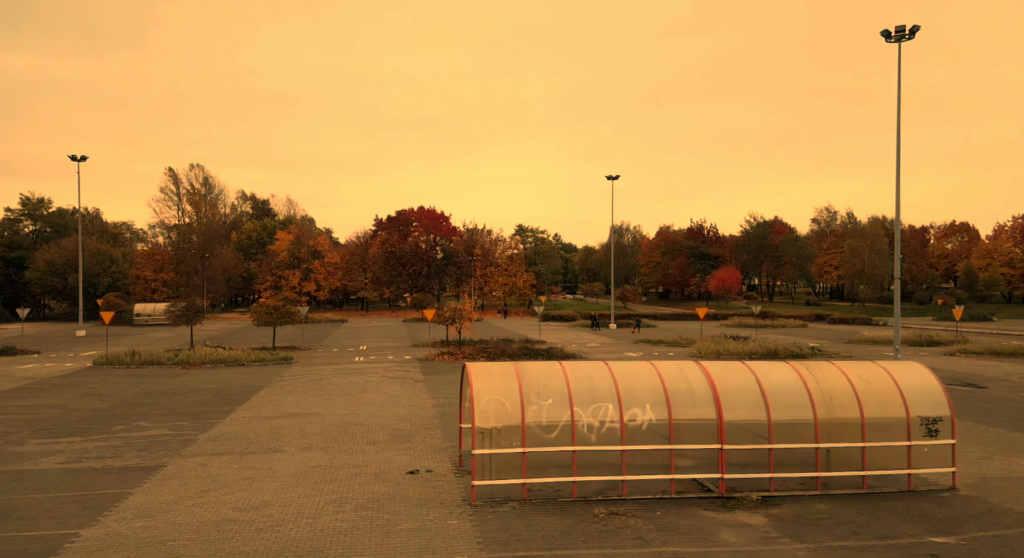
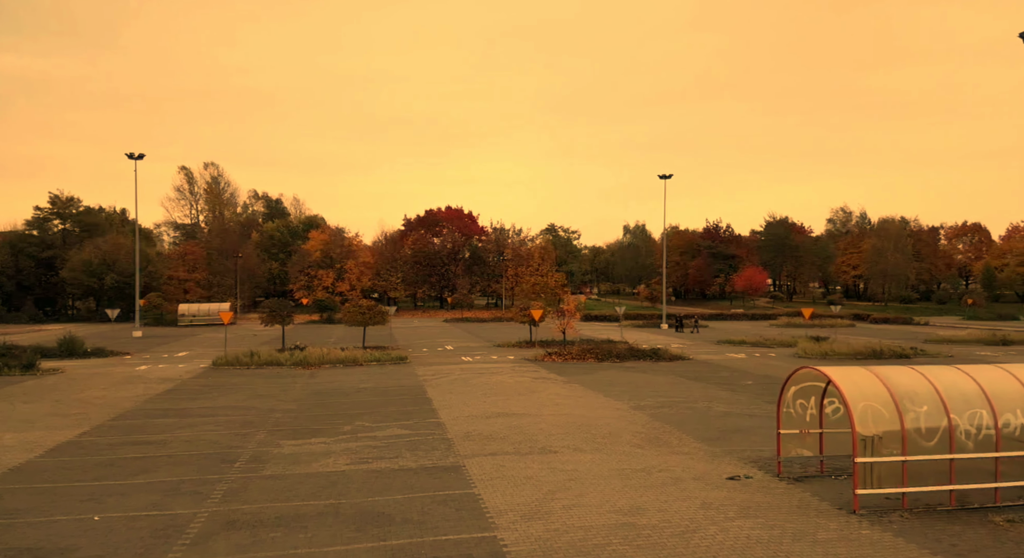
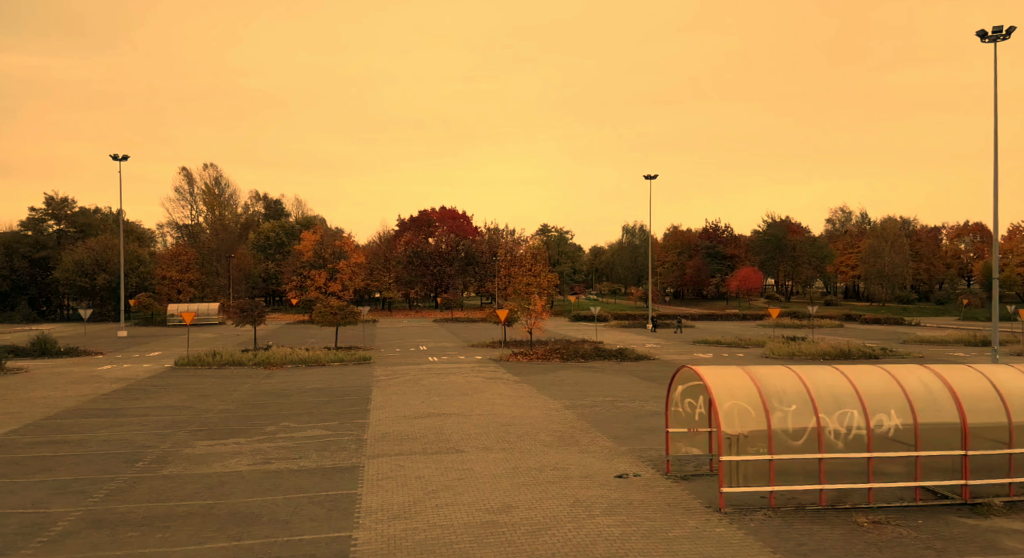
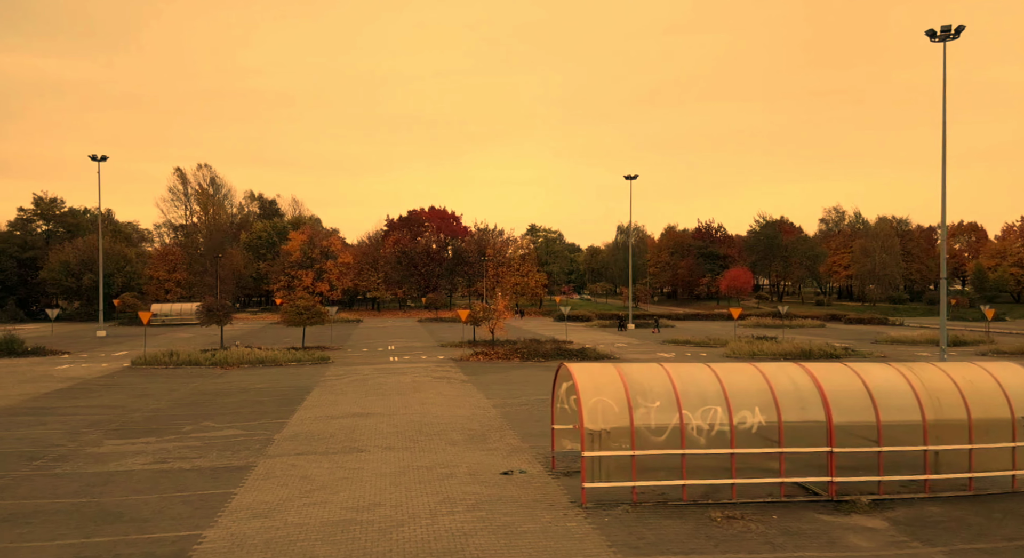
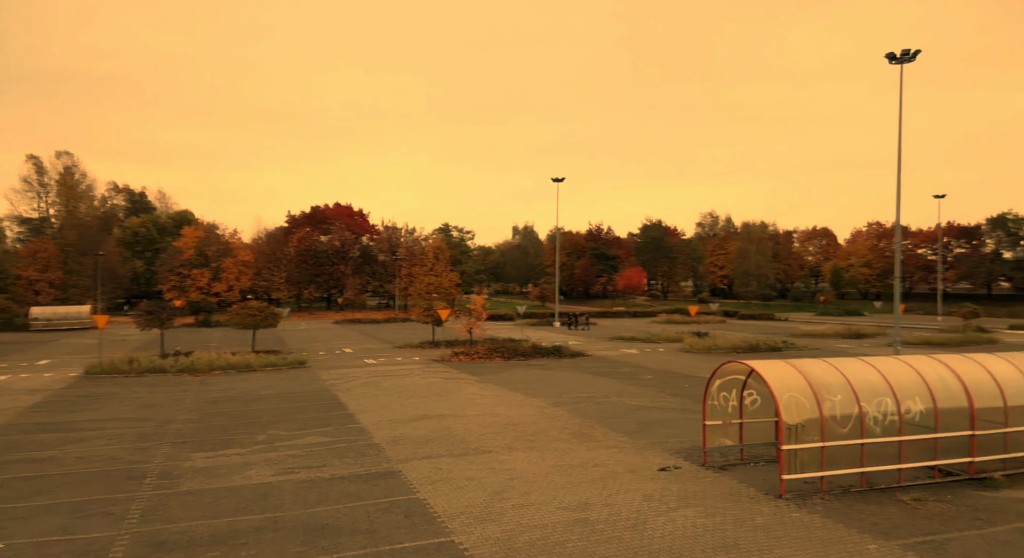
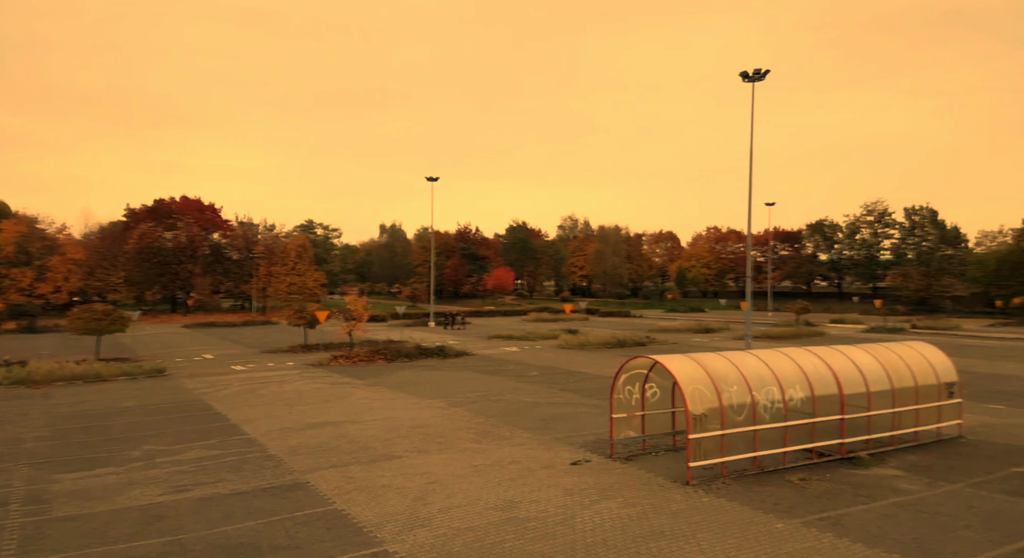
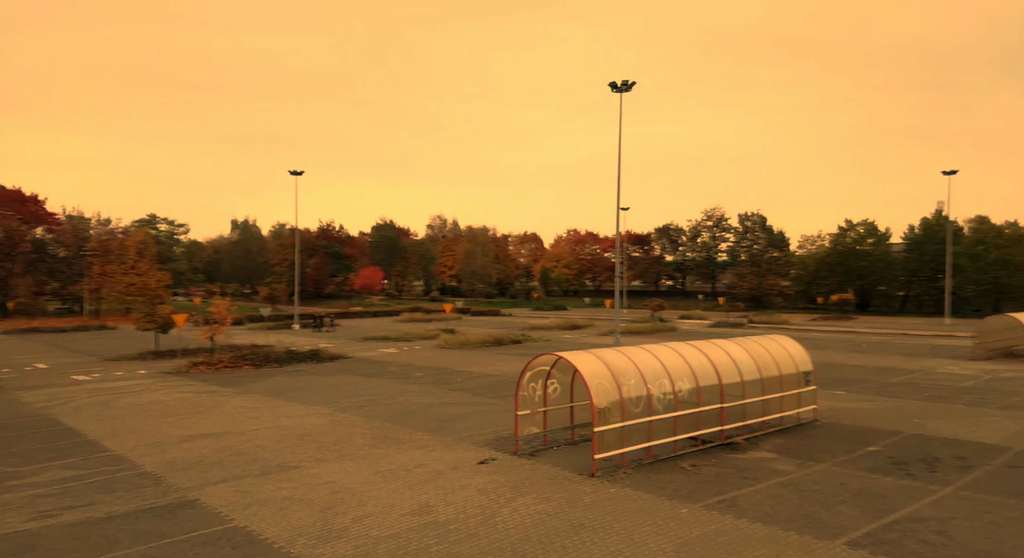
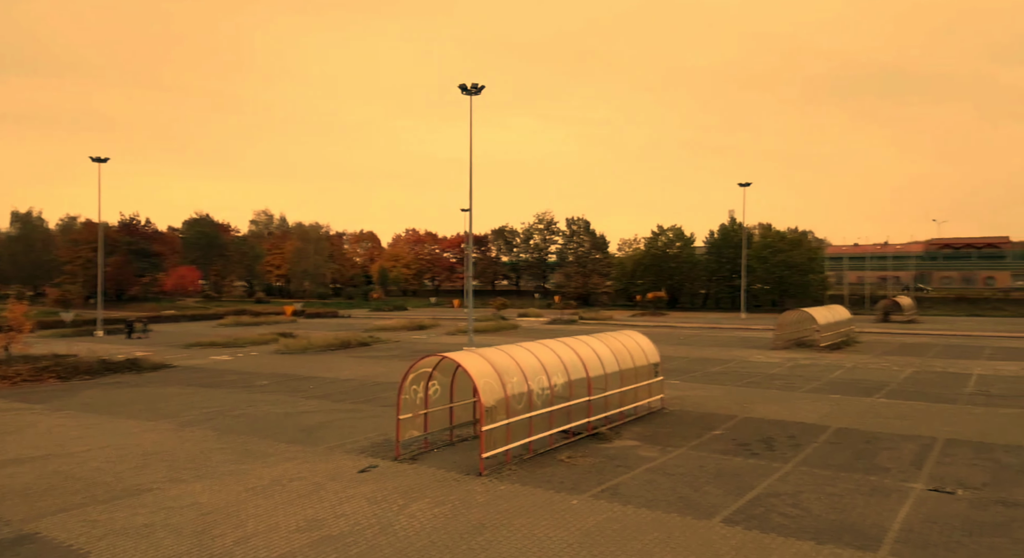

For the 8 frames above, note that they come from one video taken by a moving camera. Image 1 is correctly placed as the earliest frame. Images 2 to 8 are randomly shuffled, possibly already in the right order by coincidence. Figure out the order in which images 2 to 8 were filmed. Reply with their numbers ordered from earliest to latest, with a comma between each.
4, 3, 2, 5, 6, 7, 8
